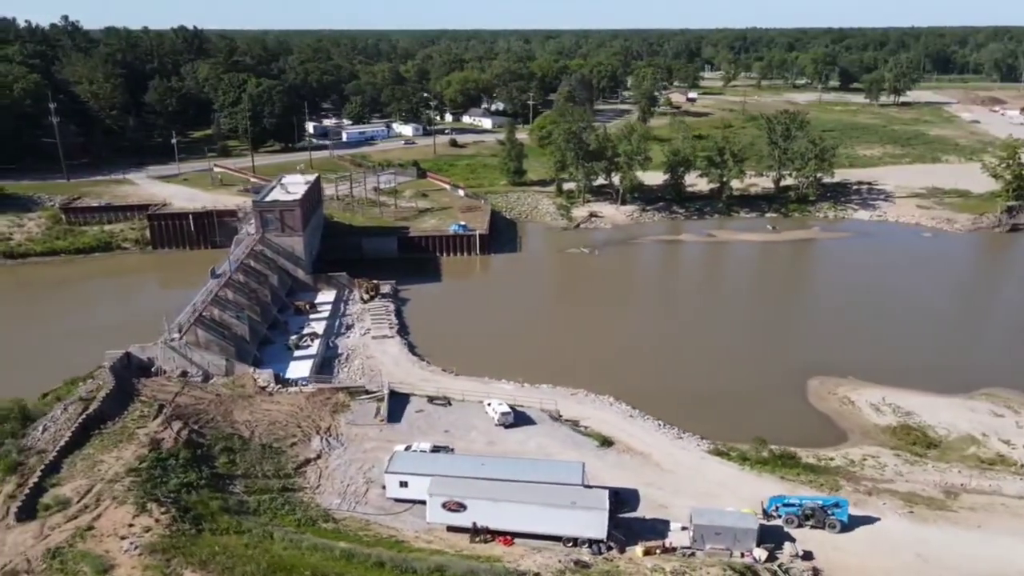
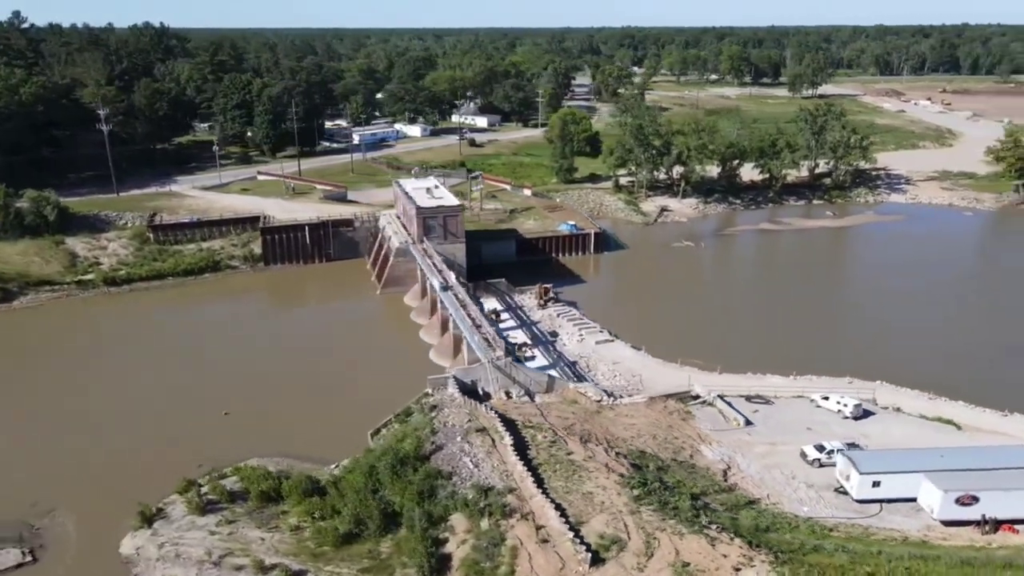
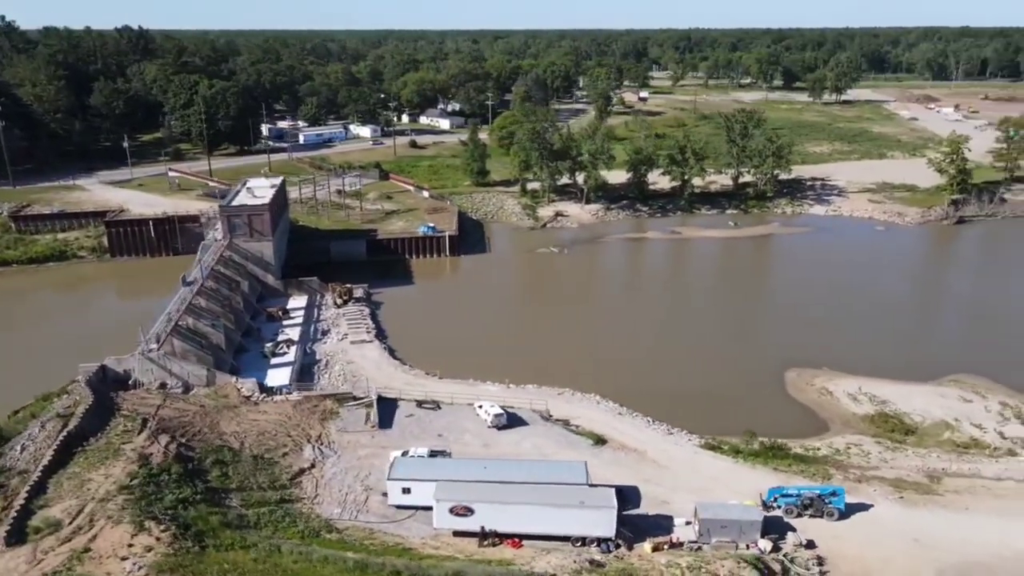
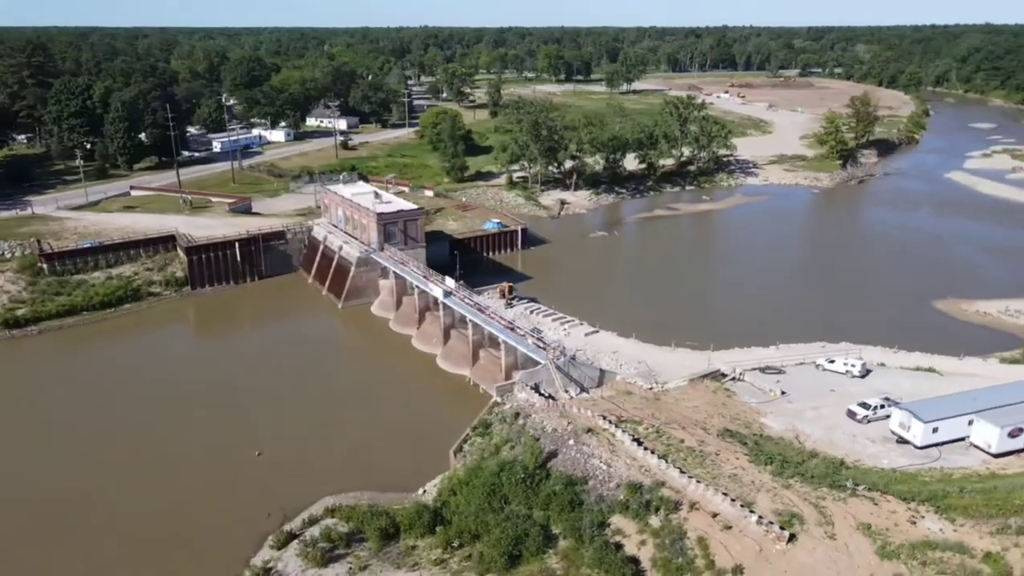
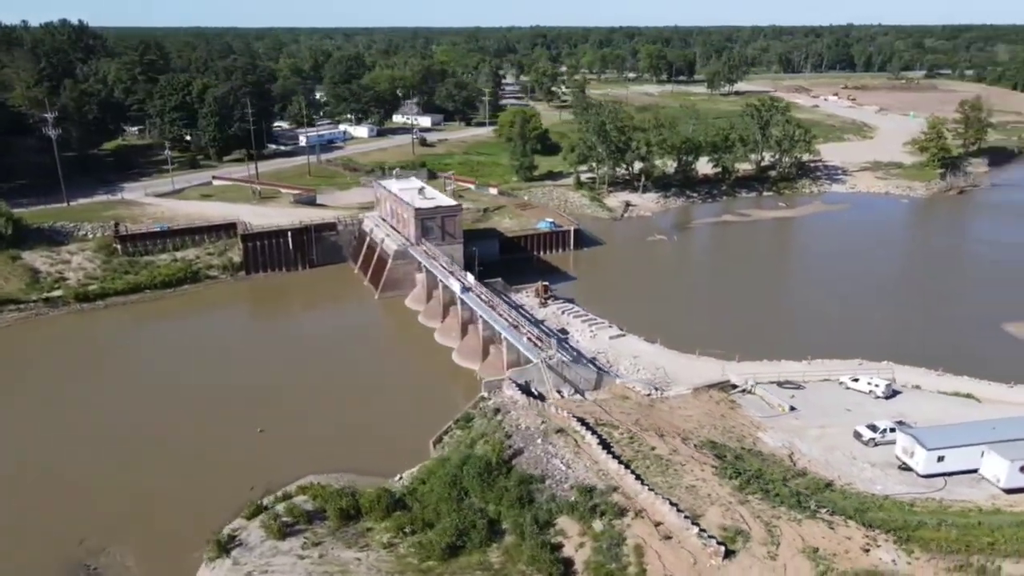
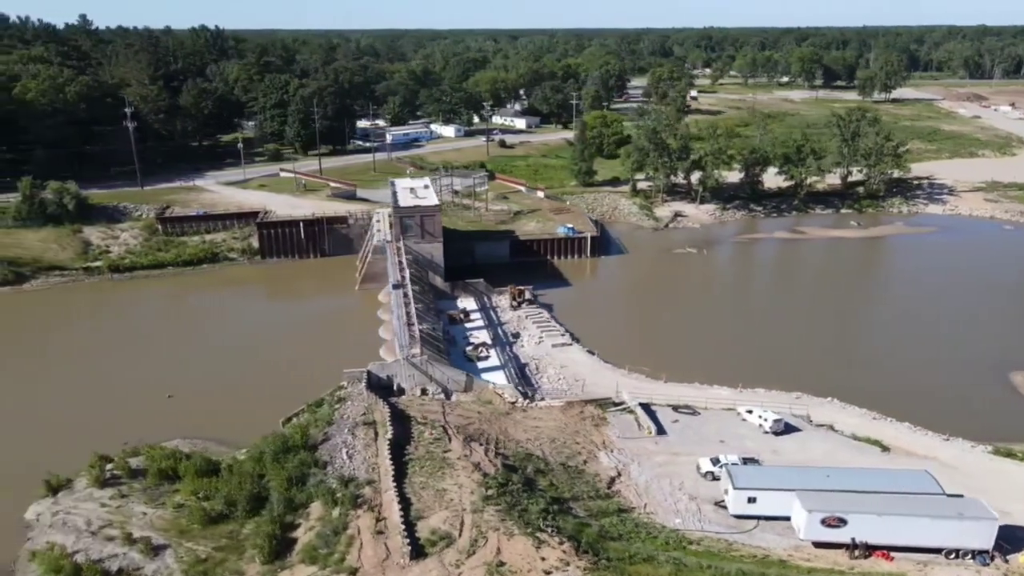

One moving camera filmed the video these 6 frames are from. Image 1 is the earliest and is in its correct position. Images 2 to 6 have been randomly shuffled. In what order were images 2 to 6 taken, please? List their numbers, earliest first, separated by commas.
3, 6, 2, 5, 4
